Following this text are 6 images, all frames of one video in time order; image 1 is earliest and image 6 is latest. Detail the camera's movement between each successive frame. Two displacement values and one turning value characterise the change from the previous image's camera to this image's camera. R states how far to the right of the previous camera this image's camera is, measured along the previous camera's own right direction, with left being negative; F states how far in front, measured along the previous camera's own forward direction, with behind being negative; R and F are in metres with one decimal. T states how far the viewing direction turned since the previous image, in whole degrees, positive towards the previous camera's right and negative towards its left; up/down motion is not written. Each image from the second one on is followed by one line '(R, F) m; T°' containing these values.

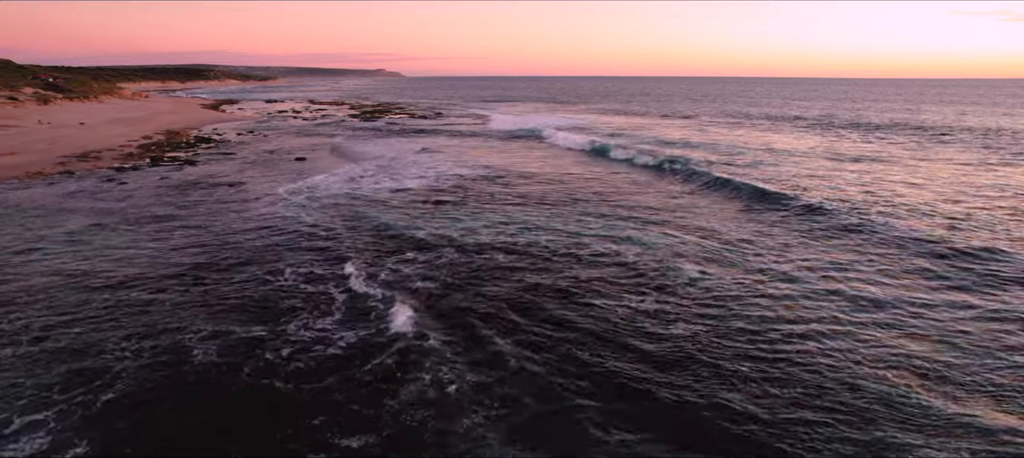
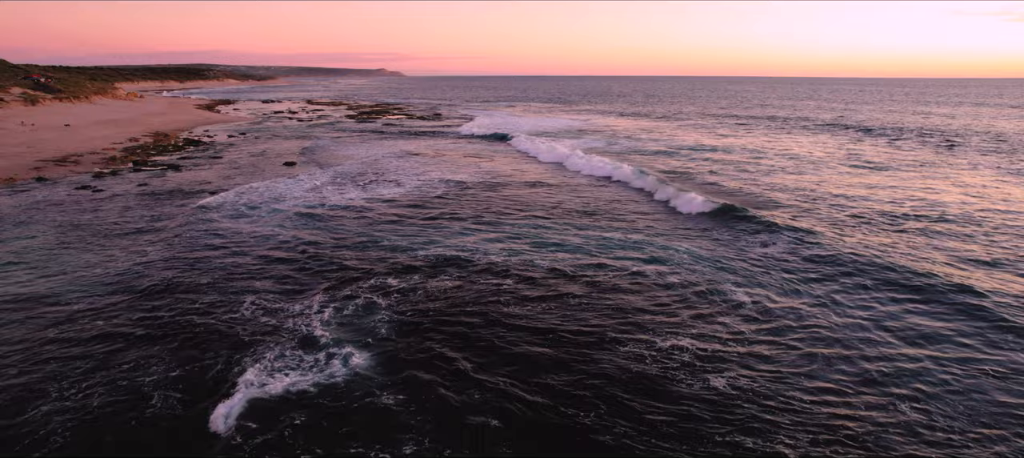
(0.0, +1.2) m; 0°
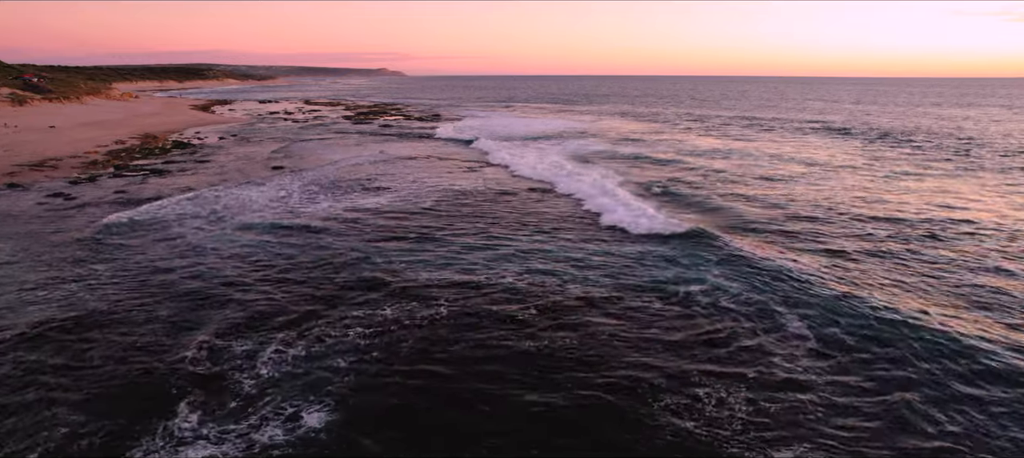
(0.0, +1.2) m; 0°
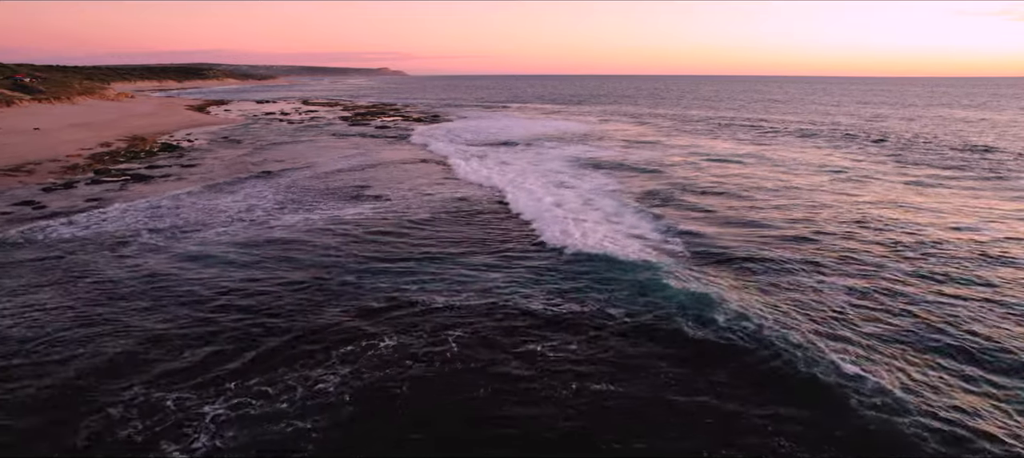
(0.0, +1.2) m; 0°
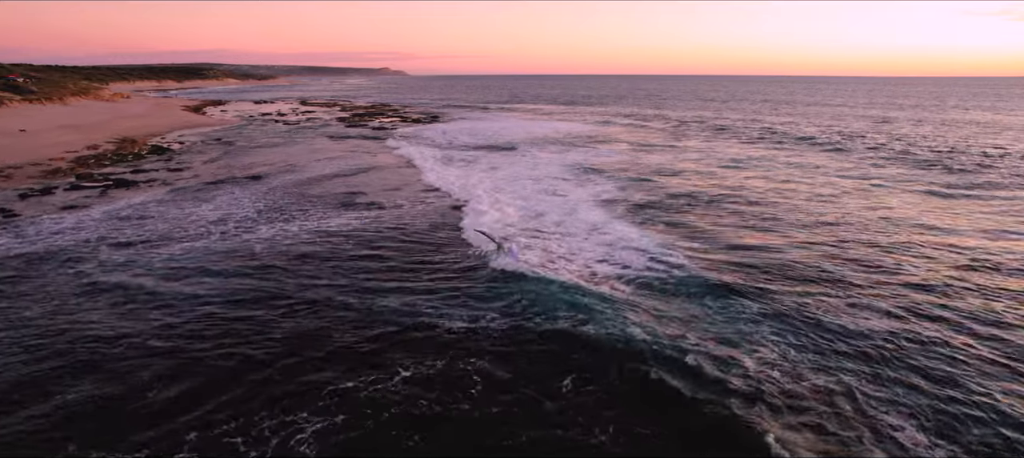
(0.0, +1.0) m; 0°
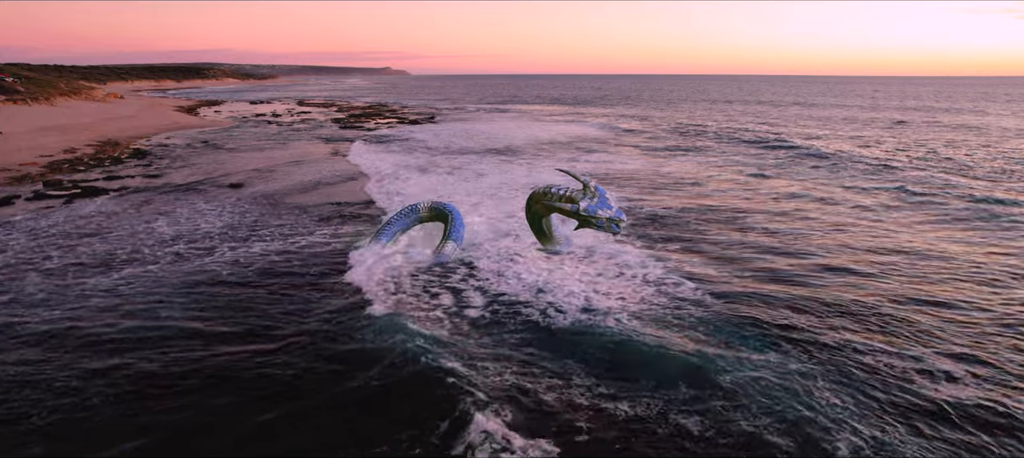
(+0.1, +1.4) m; 0°
